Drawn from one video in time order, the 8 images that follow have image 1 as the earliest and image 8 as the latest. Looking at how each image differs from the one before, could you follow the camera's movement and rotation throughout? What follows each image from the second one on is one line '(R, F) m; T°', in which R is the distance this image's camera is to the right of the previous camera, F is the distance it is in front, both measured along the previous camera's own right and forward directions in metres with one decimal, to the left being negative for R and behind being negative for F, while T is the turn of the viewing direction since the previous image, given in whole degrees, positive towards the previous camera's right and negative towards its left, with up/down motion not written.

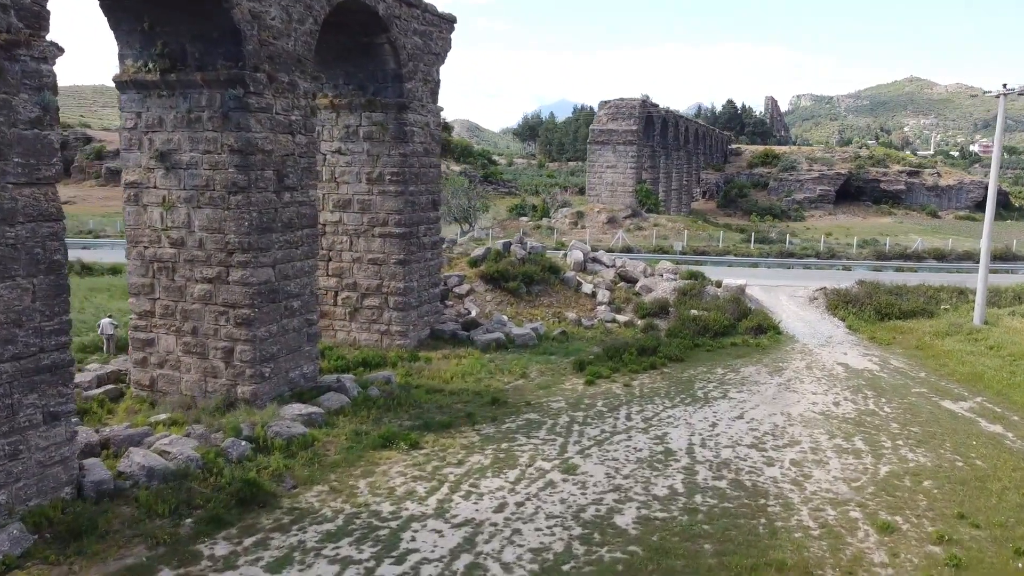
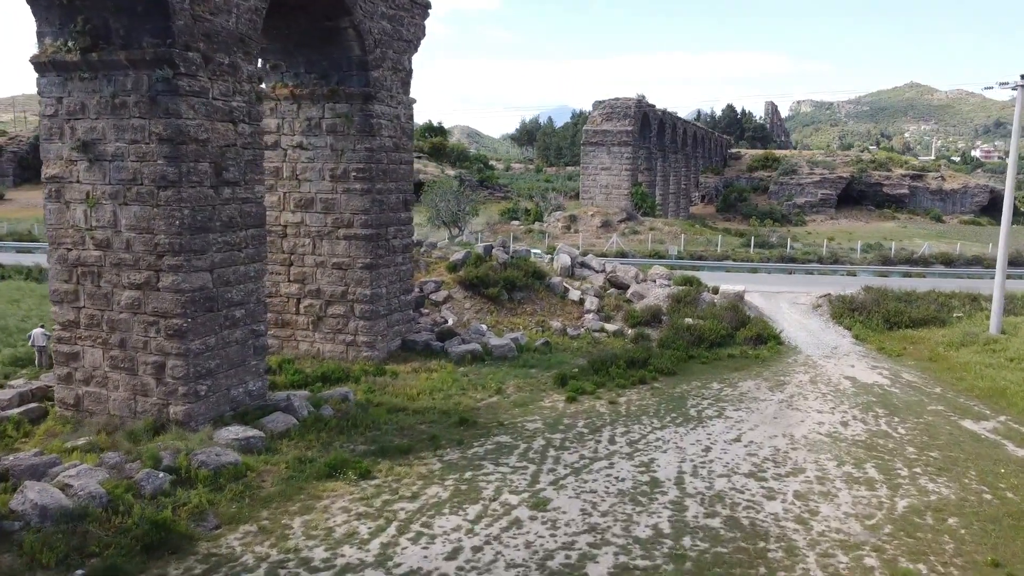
(+0.3, +0.9) m; 0°
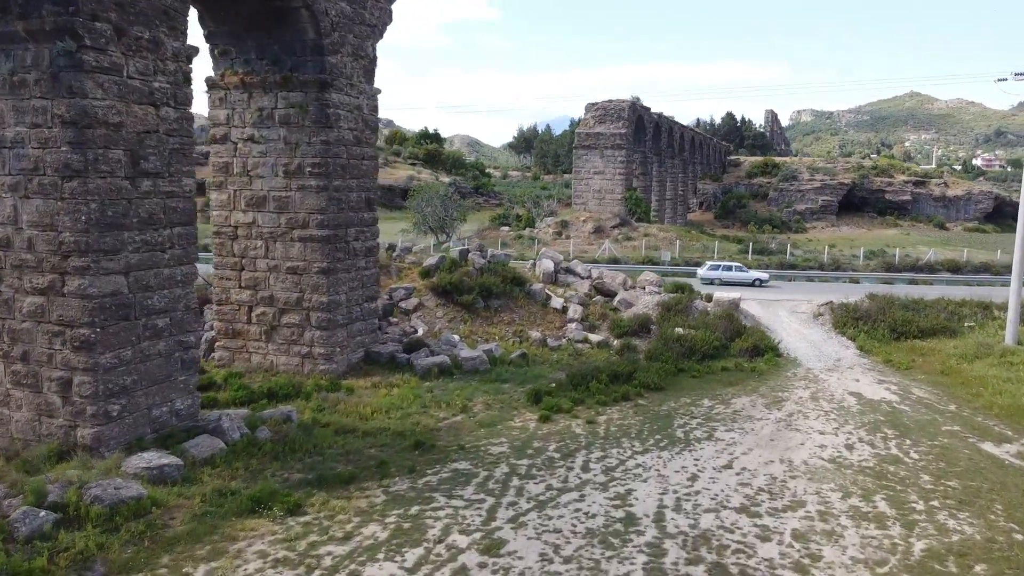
(+0.3, +0.9) m; 0°
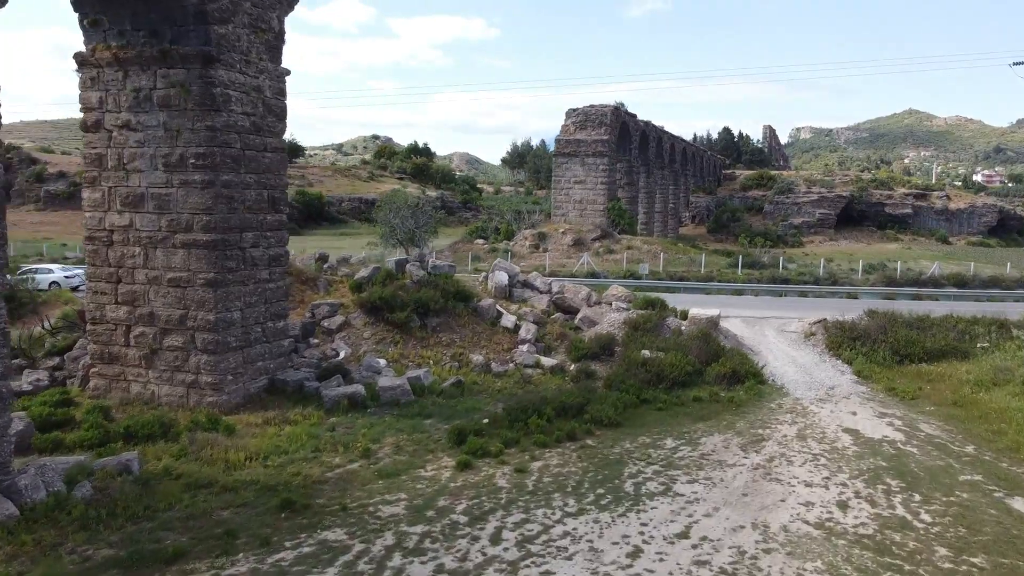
(+0.7, +1.6) m; 0°
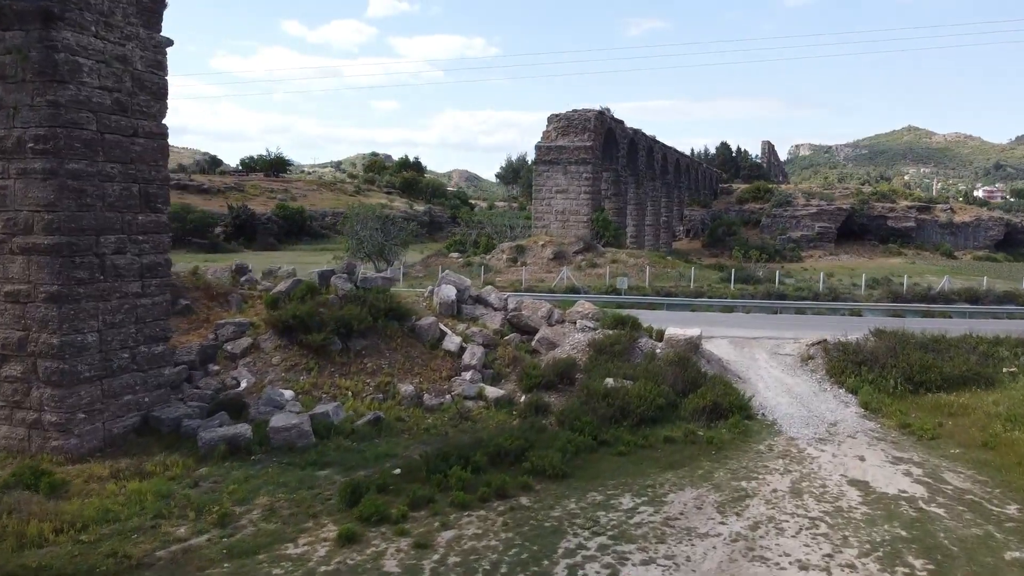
(+0.6, +1.6) m; 0°
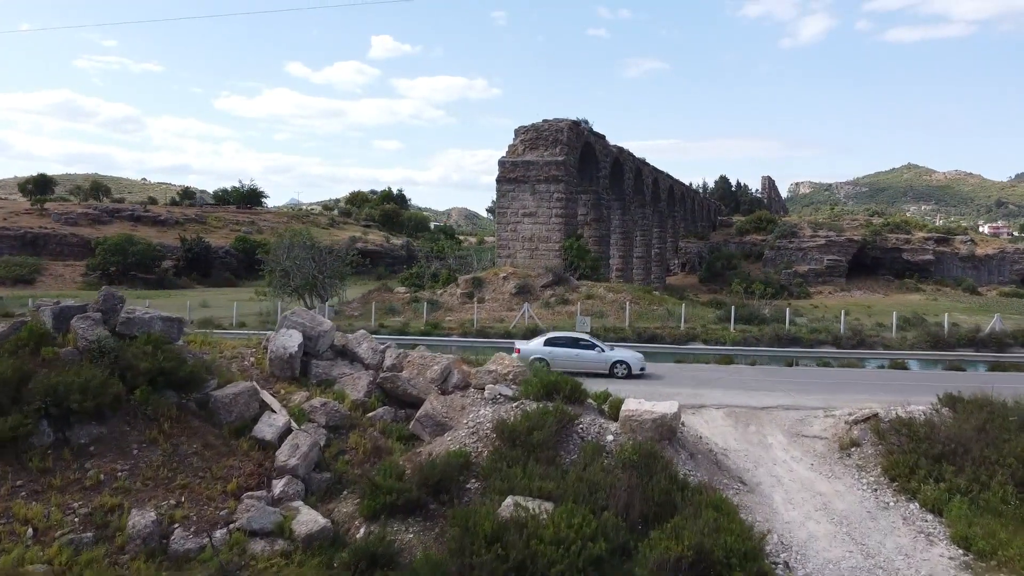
(+0.9, +3.4) m; 0°
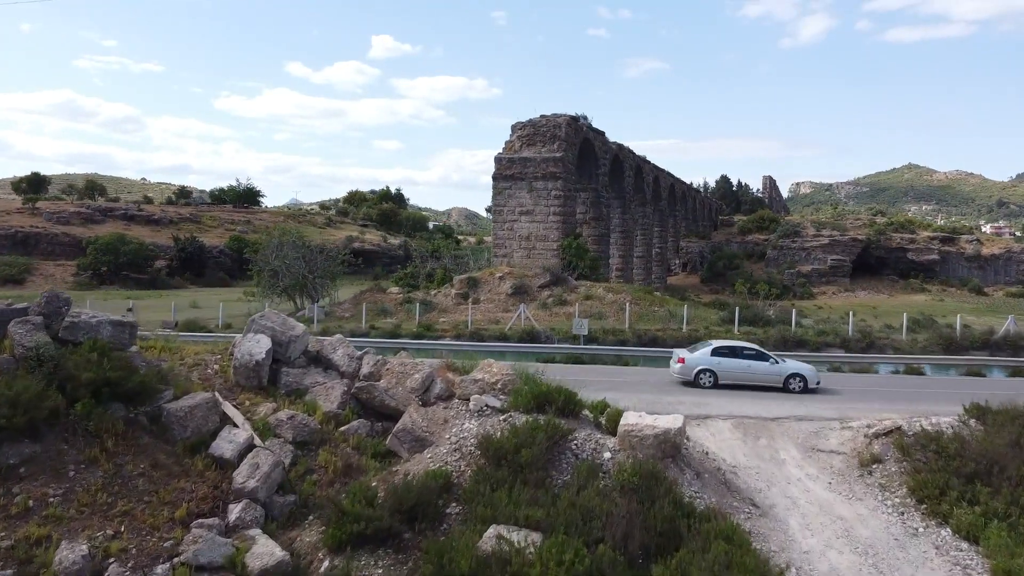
(+0.1, +0.5) m; 0°
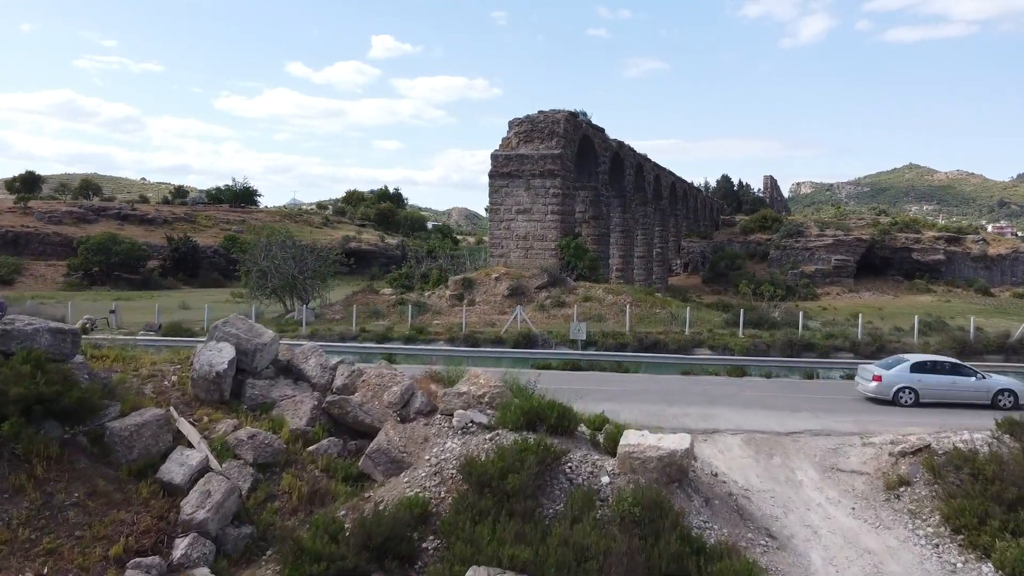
(+0.1, +0.5) m; 0°
